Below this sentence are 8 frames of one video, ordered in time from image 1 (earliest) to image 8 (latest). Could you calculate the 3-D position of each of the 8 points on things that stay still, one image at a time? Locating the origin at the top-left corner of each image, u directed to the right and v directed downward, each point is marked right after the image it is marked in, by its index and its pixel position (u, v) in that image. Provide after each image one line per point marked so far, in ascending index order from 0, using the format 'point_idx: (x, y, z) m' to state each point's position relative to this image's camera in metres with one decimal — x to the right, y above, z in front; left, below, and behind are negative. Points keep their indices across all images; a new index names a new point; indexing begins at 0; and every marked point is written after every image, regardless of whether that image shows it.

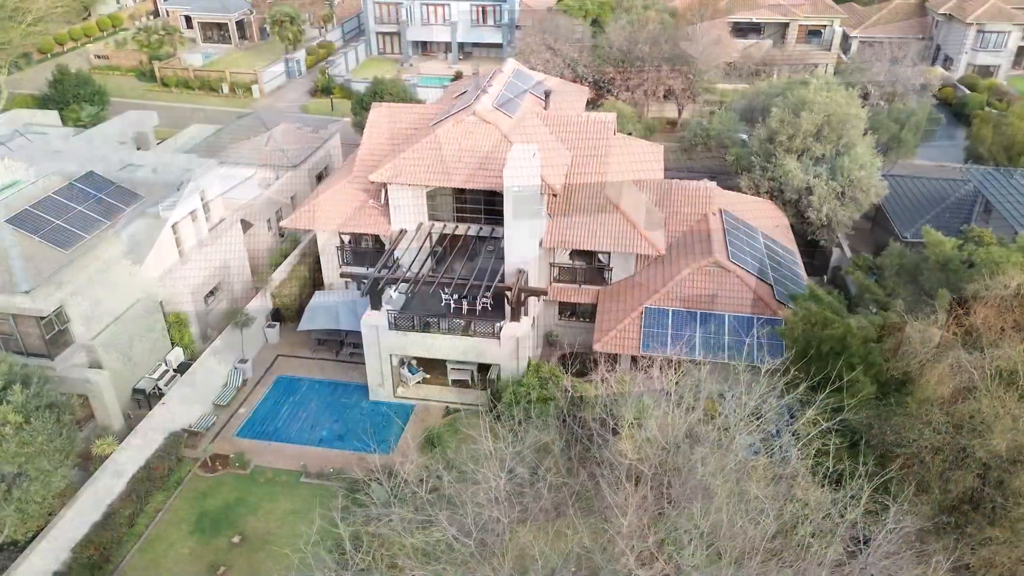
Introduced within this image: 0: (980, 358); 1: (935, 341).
0: (+9.9, -1.5, +15.4) m
1: (+9.4, -1.2, +16.3) m
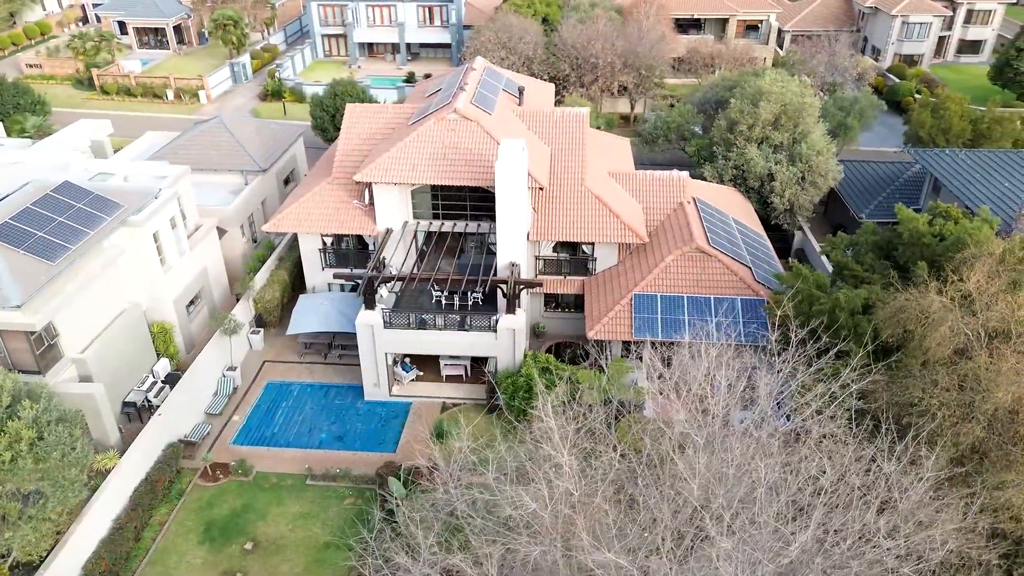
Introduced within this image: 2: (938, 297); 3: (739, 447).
0: (+10.6, -0.8, +16.7) m
1: (+10.1, -0.5, +17.6) m
2: (+10.4, -0.2, +17.9) m
3: (+4.8, -3.3, +15.4) m
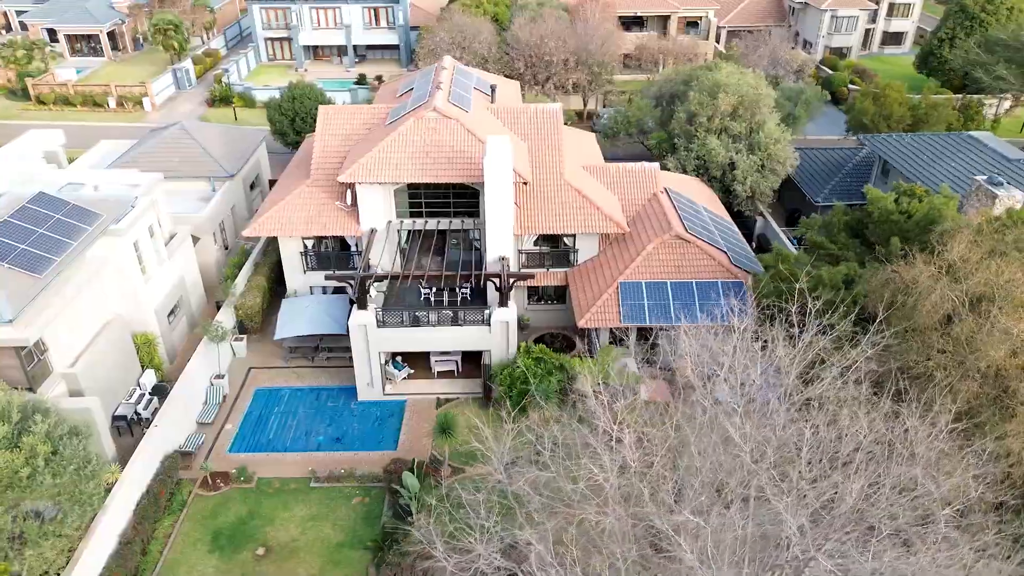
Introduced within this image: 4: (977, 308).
0: (+11.1, 0.0, +18.1) m
1: (+10.5, +0.2, +18.9) m
2: (+10.7, +0.5, +19.2) m
3: (+5.5, -2.8, +16.3) m
4: (+11.2, -0.5, +17.9) m
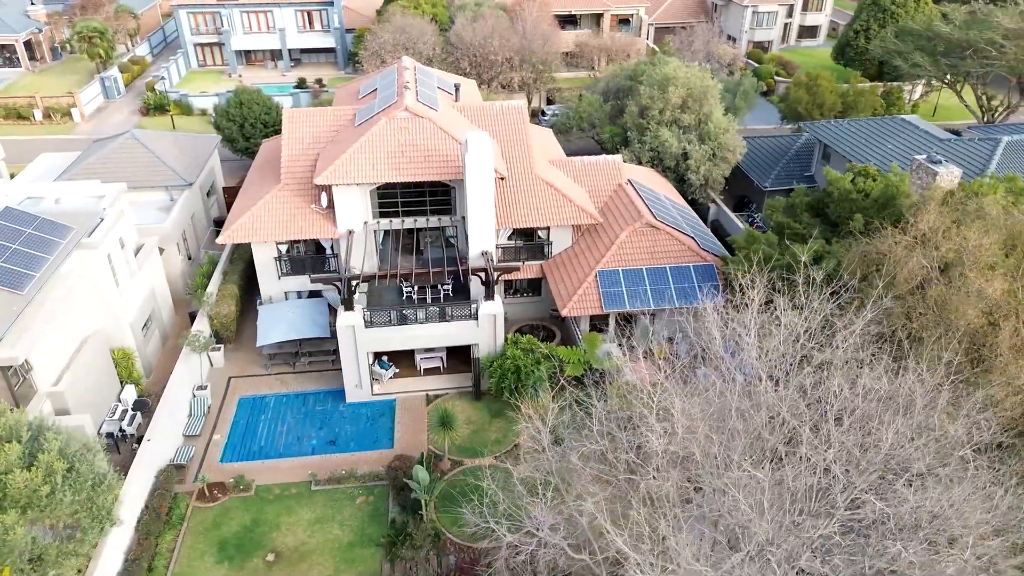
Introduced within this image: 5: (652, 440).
0: (+11.4, +0.9, +19.7) m
1: (+10.6, +1.1, +20.5) m
2: (+10.9, +1.4, +20.8) m
3: (+6.1, -2.2, +17.4) m
4: (+11.5, +0.4, +19.6) m
5: (+2.8, -3.0, +14.6) m
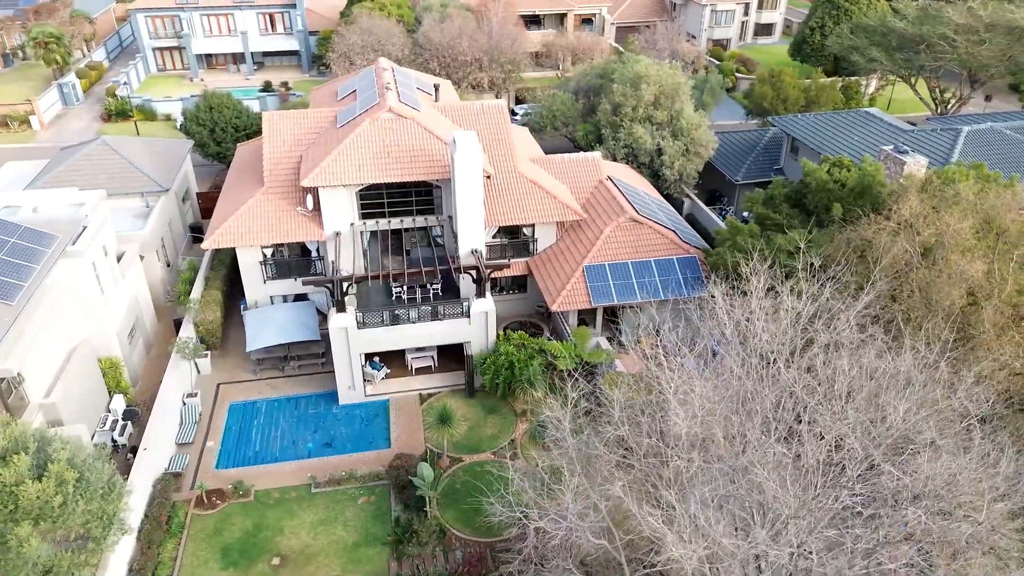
0: (+11.4, +1.3, +20.6) m
1: (+10.6, +1.5, +21.4) m
2: (+10.8, +1.8, +21.7) m
3: (+6.4, -1.9, +18.1) m
4: (+11.5, +0.9, +20.5) m
5: (+3.2, -2.8, +15.1) m
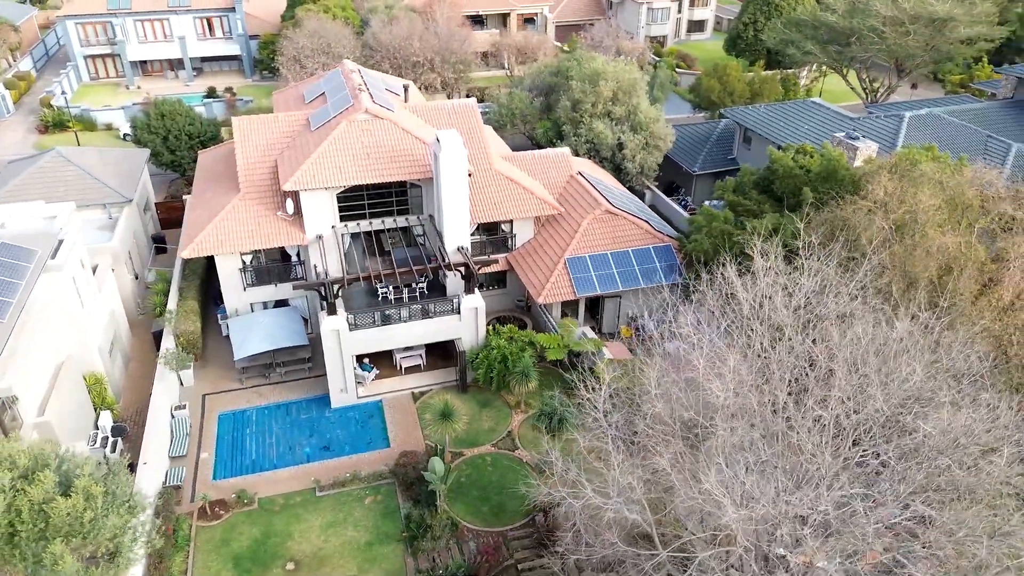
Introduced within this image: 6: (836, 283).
0: (+11.4, +2.1, +22.1) m
1: (+10.6, +2.2, +22.8) m
2: (+10.8, +2.5, +23.1) m
3: (+6.8, -1.4, +19.1) m
4: (+11.6, +1.6, +22.0) m
5: (+4.0, -2.4, +15.9) m
6: (+8.1, +0.1, +18.4) m
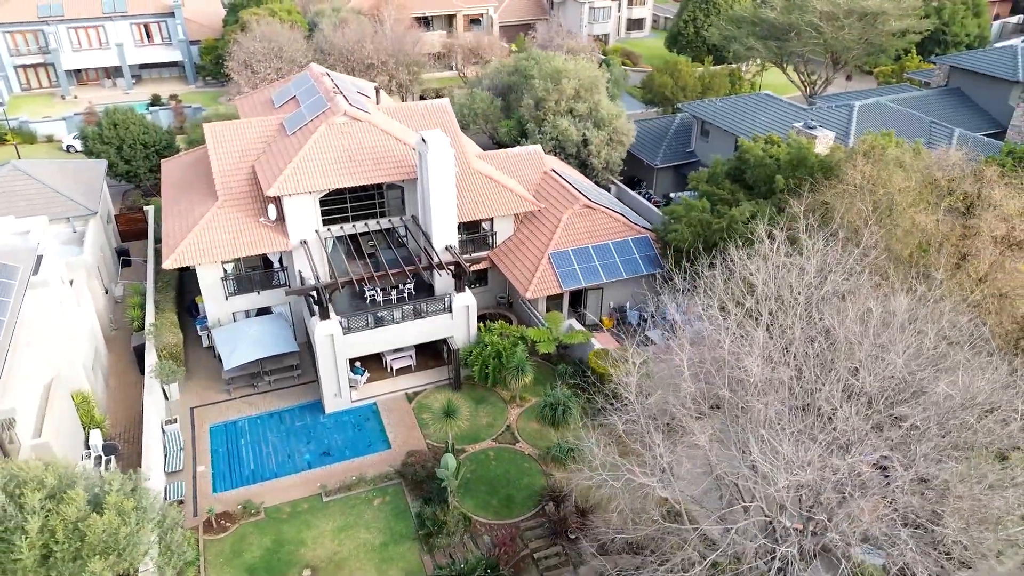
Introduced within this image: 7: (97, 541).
0: (+11.4, +2.8, +23.4) m
1: (+10.5, +2.9, +24.0) m
2: (+10.6, +3.2, +24.4) m
3: (+7.2, -0.9, +20.1) m
4: (+11.6, +2.3, +23.3) m
5: (+4.7, -2.0, +16.6) m
6: (+8.5, +0.7, +19.4) m
7: (-8.4, -5.1, +14.9) m
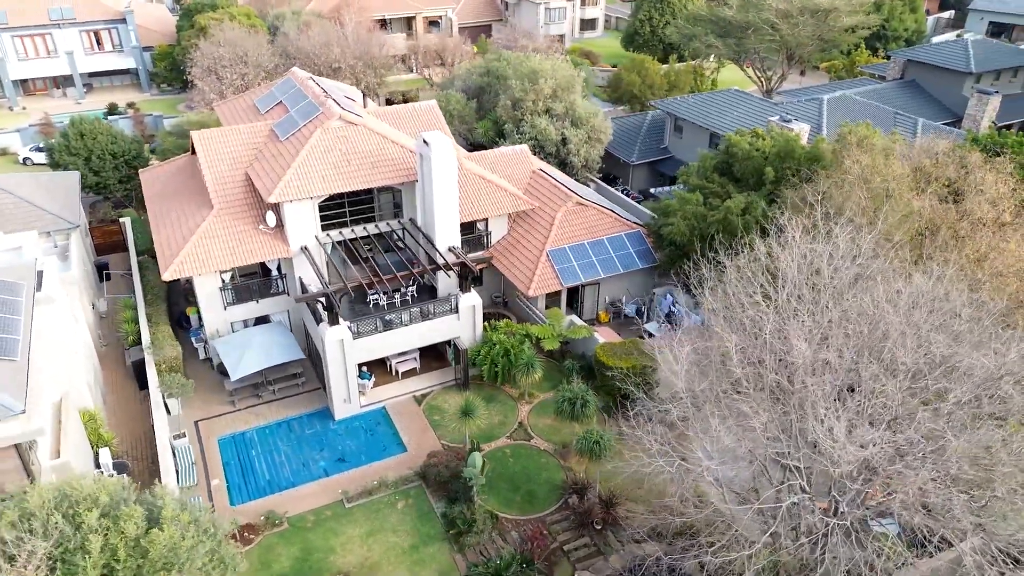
0: (+11.8, +3.3, +24.5) m
1: (+10.9, +3.4, +25.0) m
2: (+11.0, +3.7, +25.4) m
3: (+8.1, -0.5, +20.9) m
4: (+12.1, +2.9, +24.4) m
5: (+5.8, -1.7, +17.2) m
6: (+9.3, +1.1, +20.3) m
7: (-7.0, -5.3, +14.6) m
